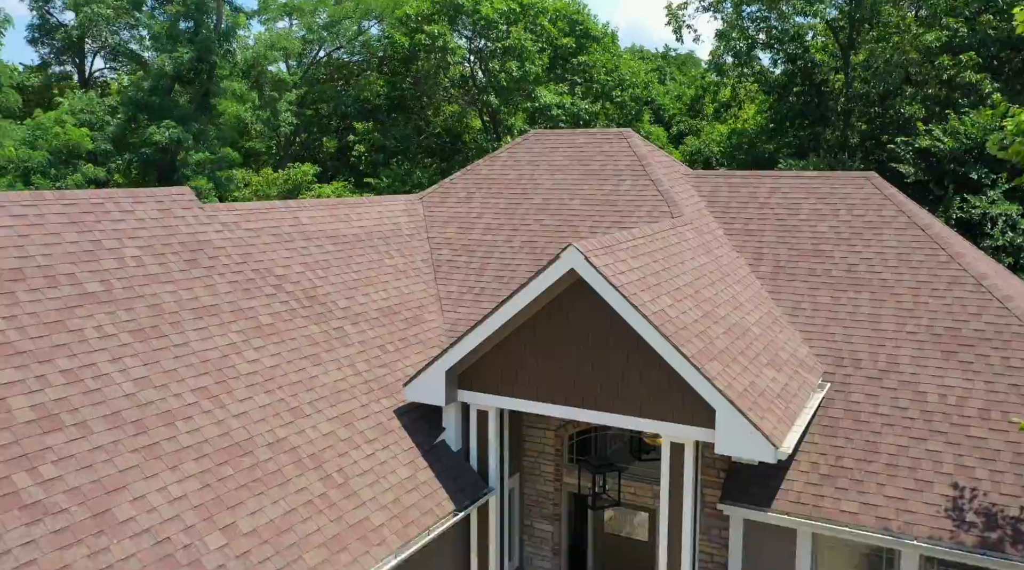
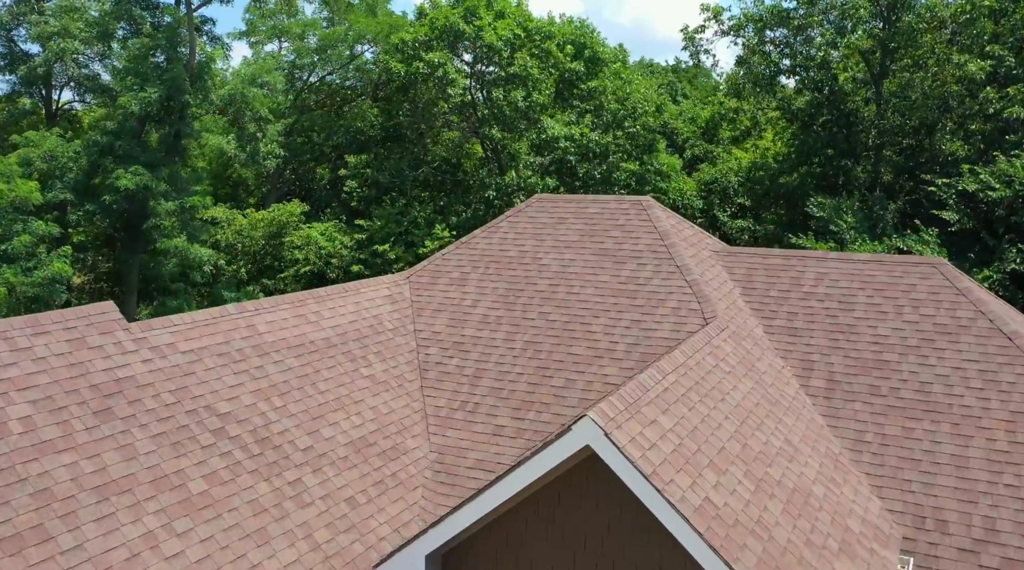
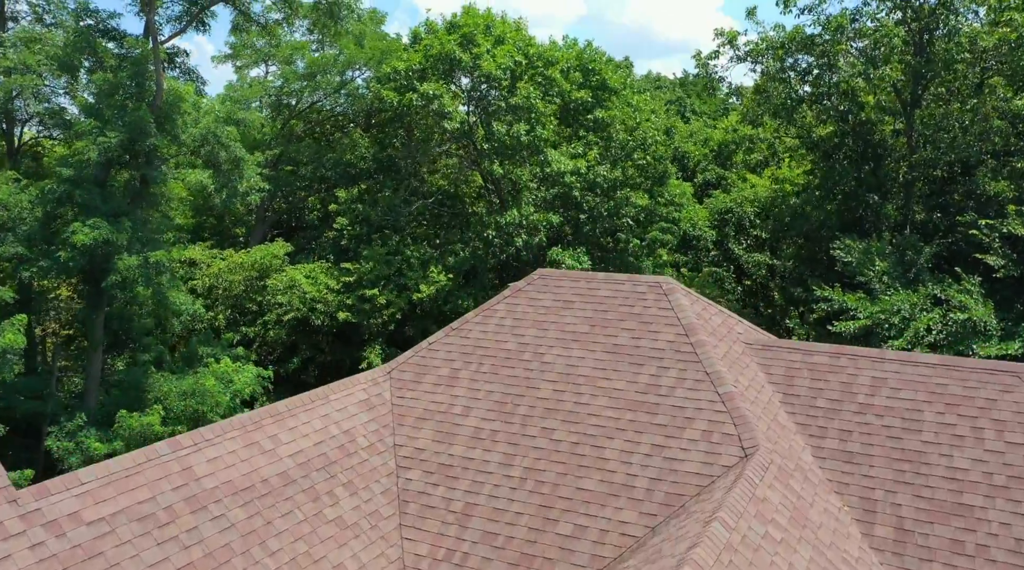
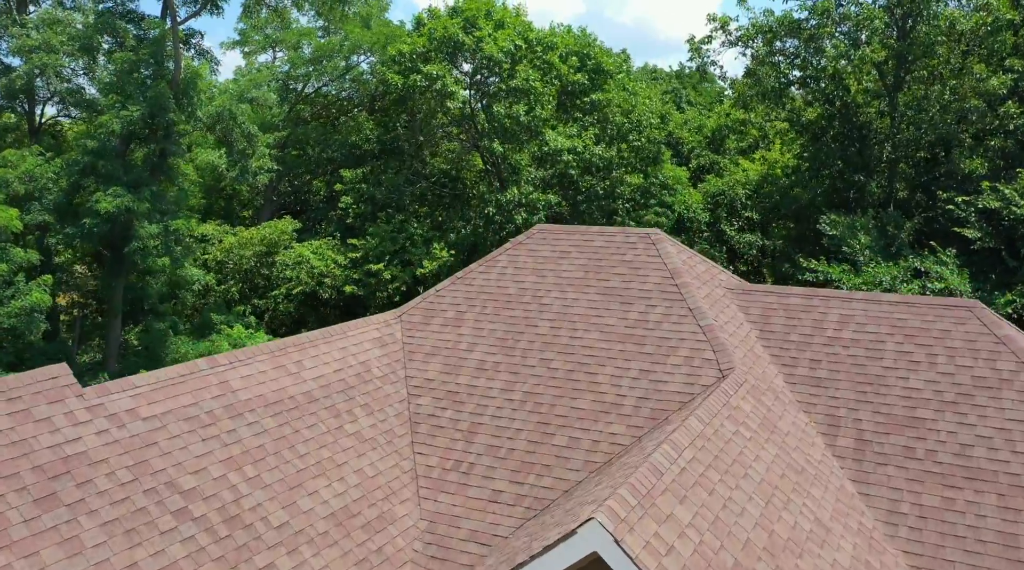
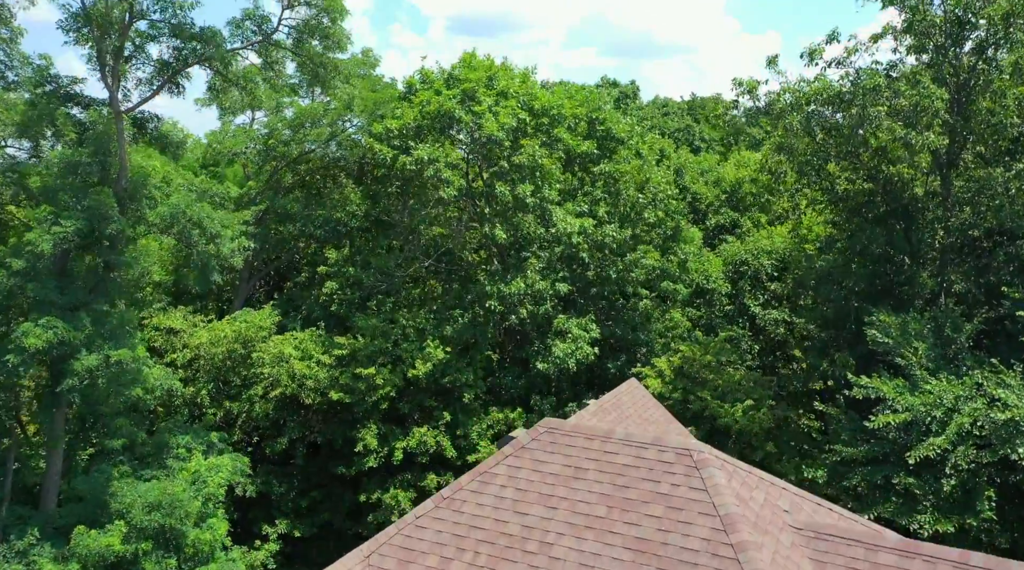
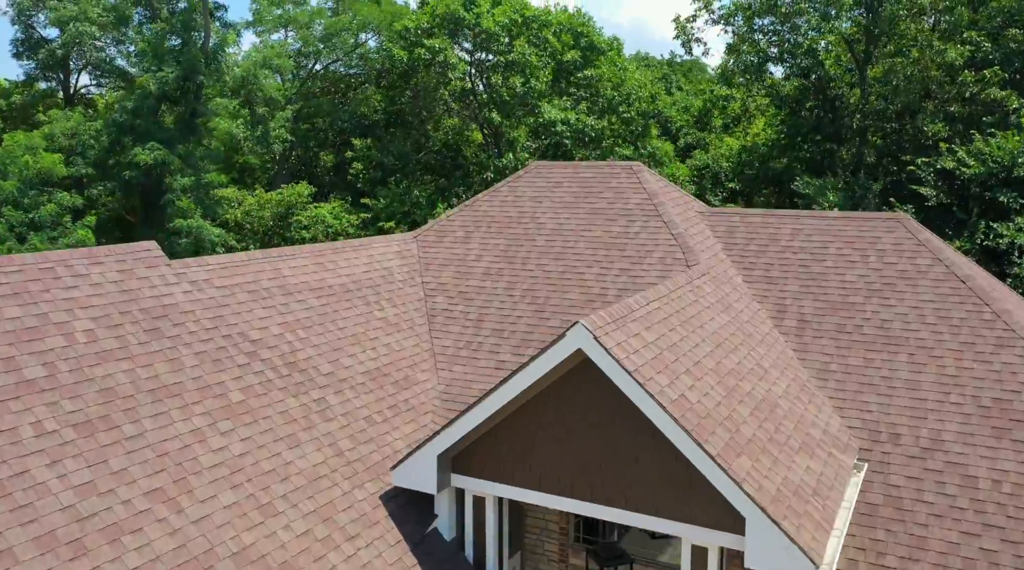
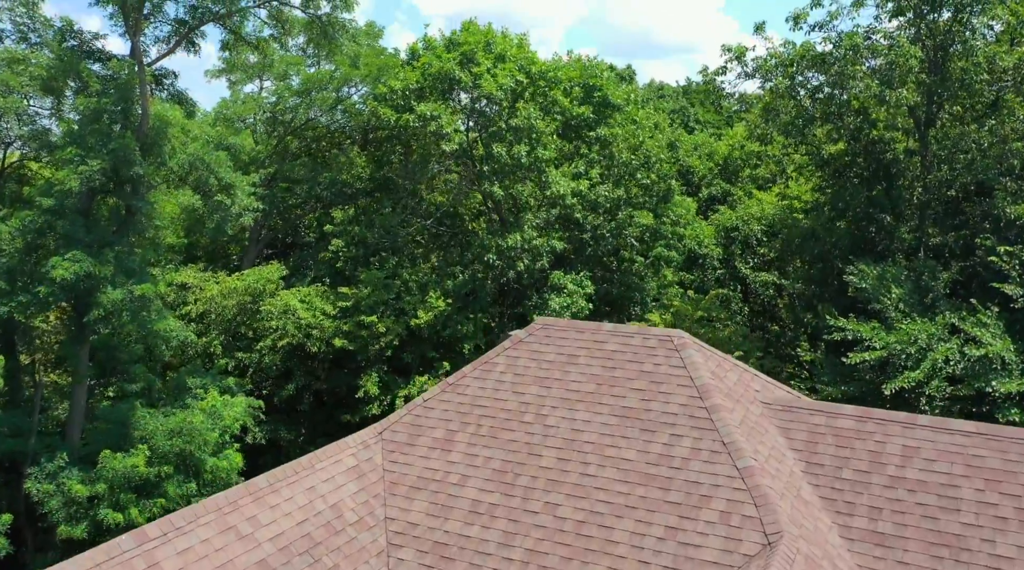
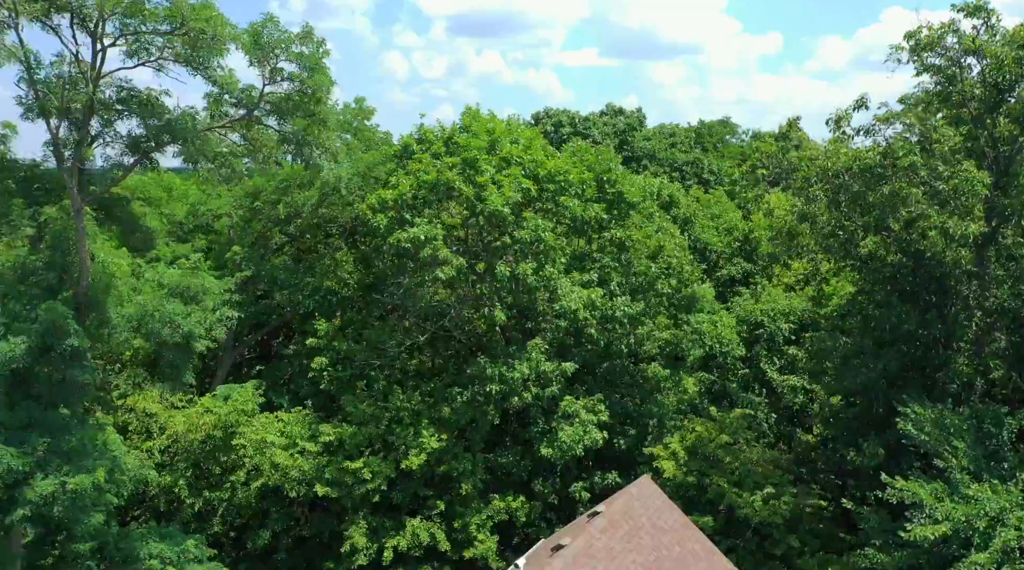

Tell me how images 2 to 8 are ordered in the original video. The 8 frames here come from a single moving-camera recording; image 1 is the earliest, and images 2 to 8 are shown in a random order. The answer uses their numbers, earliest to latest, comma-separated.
6, 2, 4, 3, 7, 5, 8
